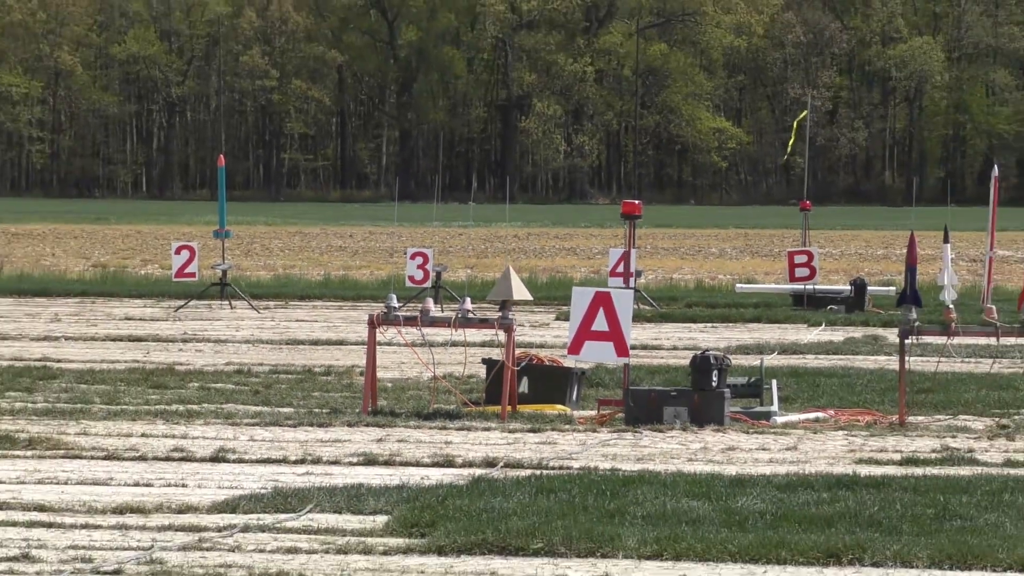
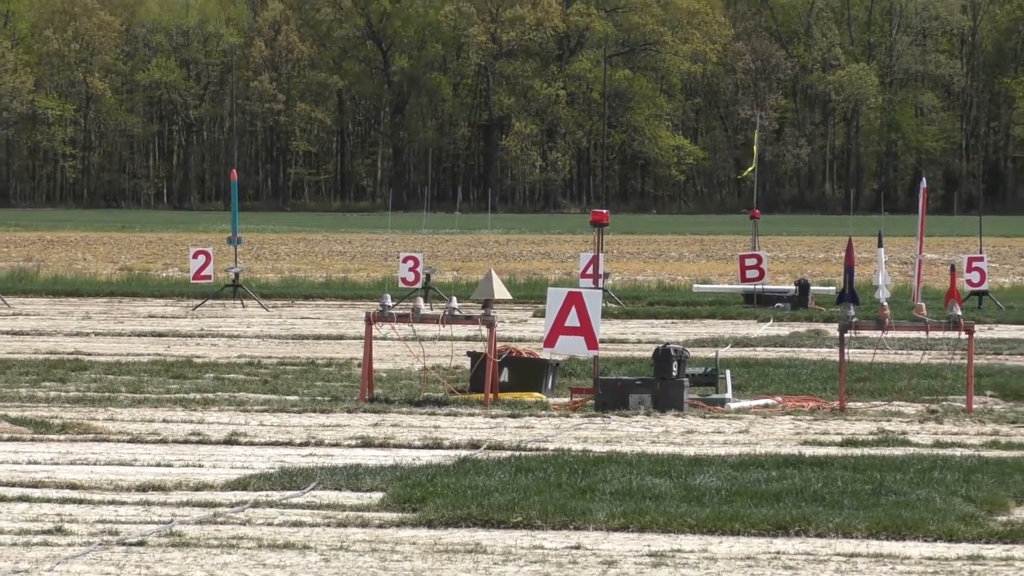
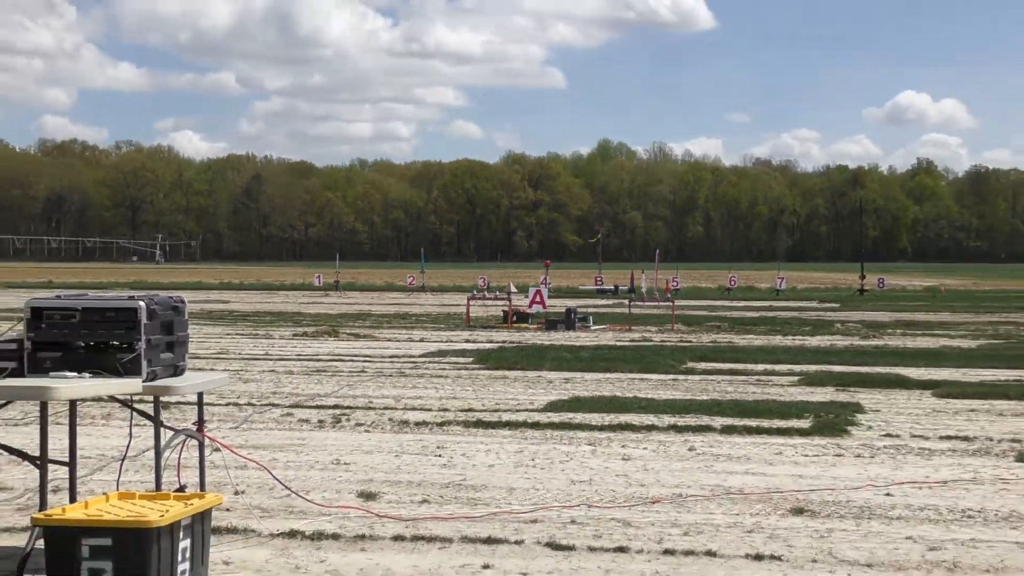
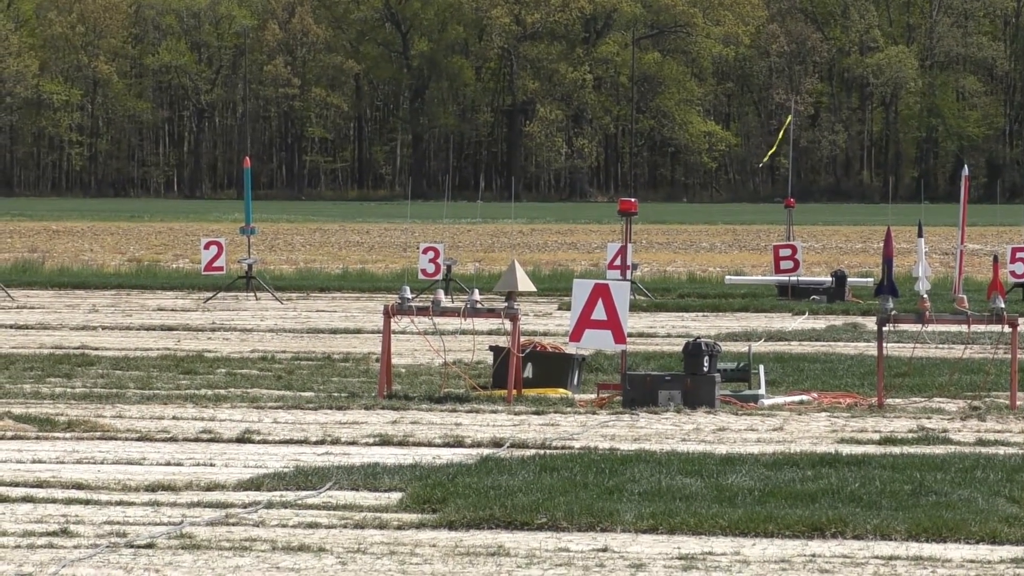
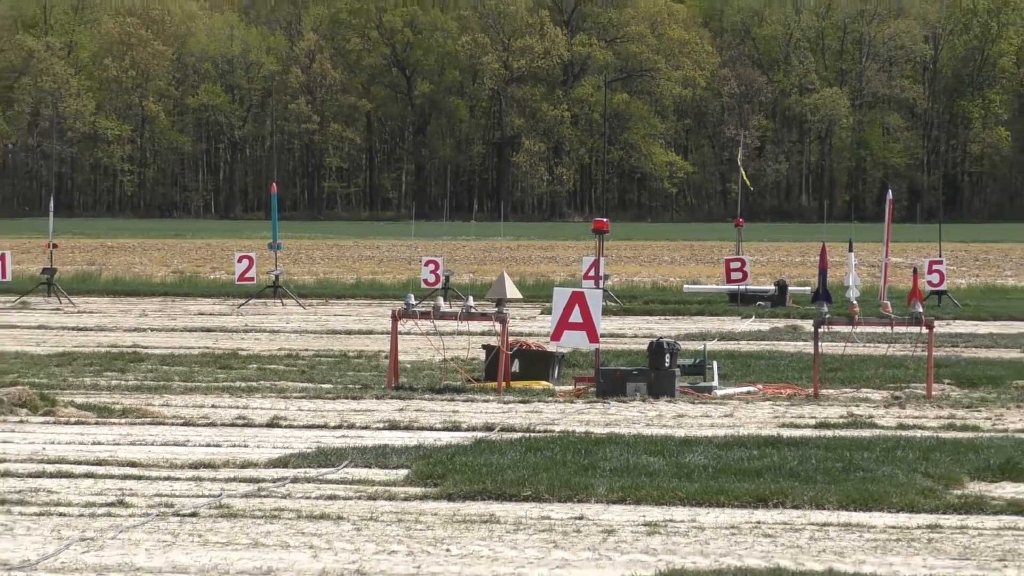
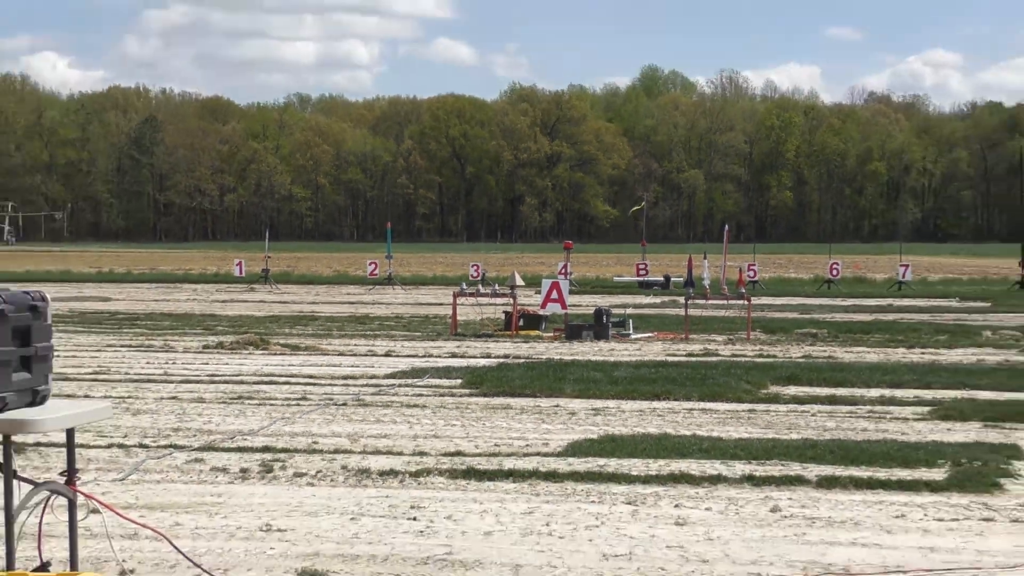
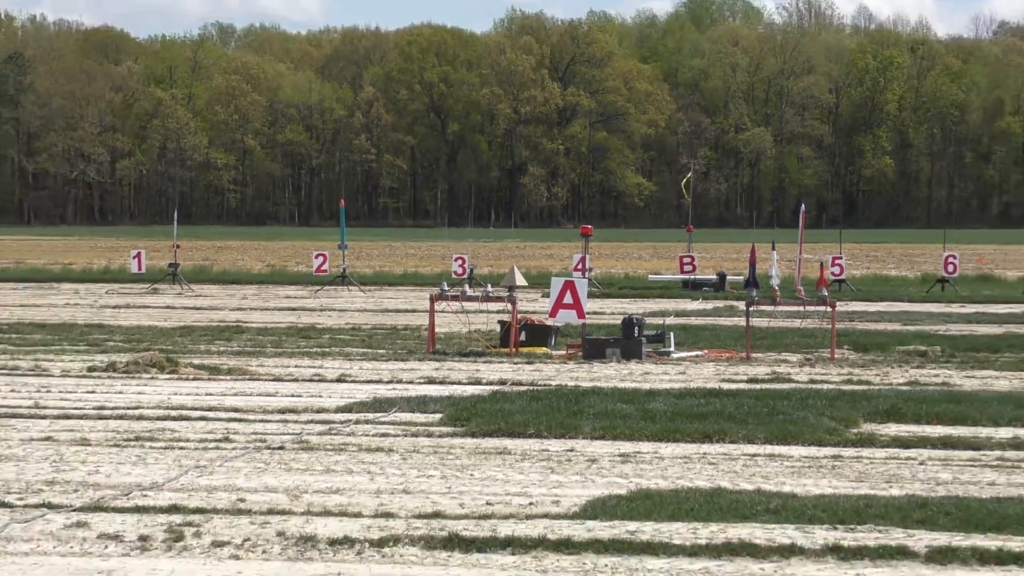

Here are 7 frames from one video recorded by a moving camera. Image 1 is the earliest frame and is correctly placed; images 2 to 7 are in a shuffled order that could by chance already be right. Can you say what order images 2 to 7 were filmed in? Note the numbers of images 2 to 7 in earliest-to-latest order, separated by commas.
4, 2, 5, 7, 6, 3
